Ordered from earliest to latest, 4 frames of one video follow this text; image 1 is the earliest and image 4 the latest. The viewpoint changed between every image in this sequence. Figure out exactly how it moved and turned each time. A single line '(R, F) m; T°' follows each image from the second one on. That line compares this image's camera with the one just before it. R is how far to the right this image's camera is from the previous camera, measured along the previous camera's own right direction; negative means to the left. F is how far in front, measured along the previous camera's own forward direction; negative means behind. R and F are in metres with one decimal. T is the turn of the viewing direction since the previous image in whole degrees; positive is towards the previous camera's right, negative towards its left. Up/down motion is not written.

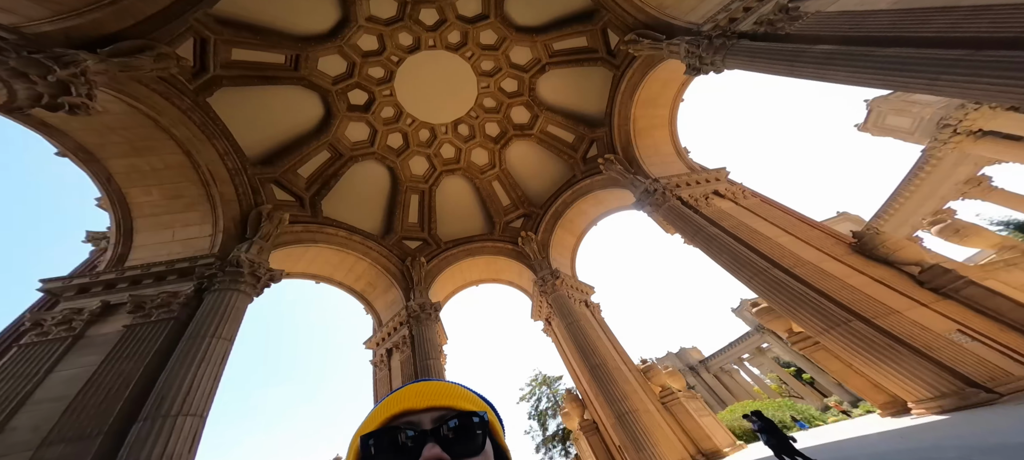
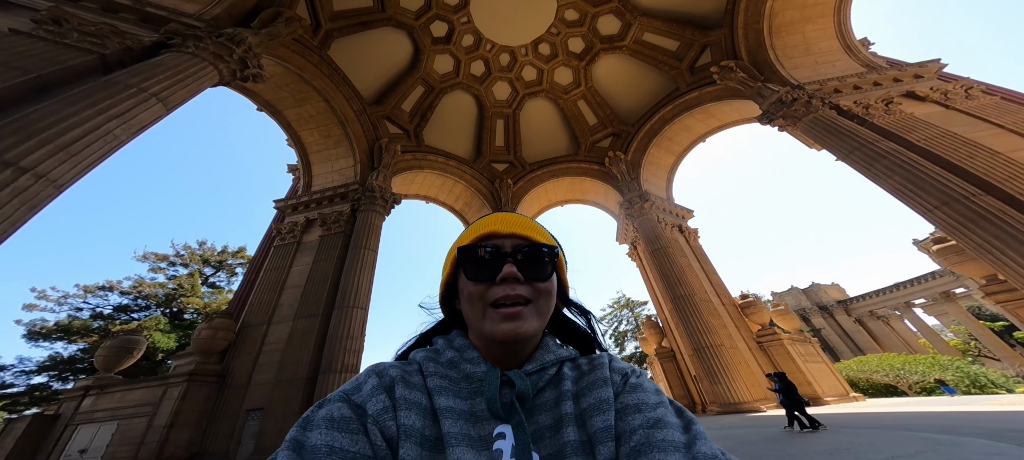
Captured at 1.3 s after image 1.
(-0.6, -0.3) m; -14°
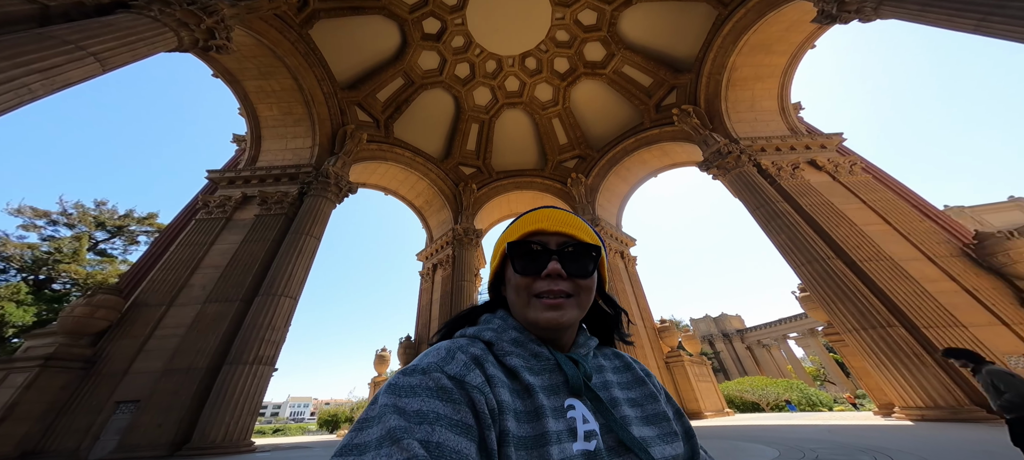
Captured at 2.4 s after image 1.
(+0.8, -0.2) m; +5°
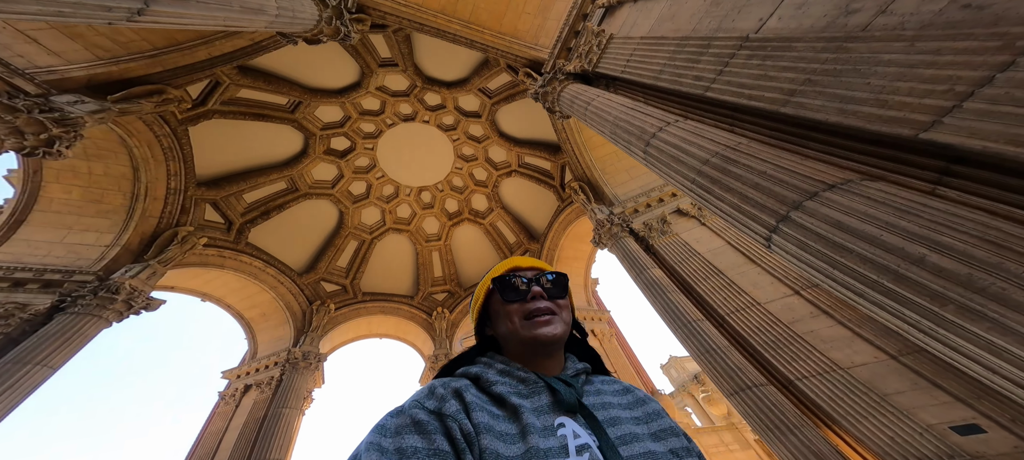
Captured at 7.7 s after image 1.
(+1.8, -1.4) m; +17°
